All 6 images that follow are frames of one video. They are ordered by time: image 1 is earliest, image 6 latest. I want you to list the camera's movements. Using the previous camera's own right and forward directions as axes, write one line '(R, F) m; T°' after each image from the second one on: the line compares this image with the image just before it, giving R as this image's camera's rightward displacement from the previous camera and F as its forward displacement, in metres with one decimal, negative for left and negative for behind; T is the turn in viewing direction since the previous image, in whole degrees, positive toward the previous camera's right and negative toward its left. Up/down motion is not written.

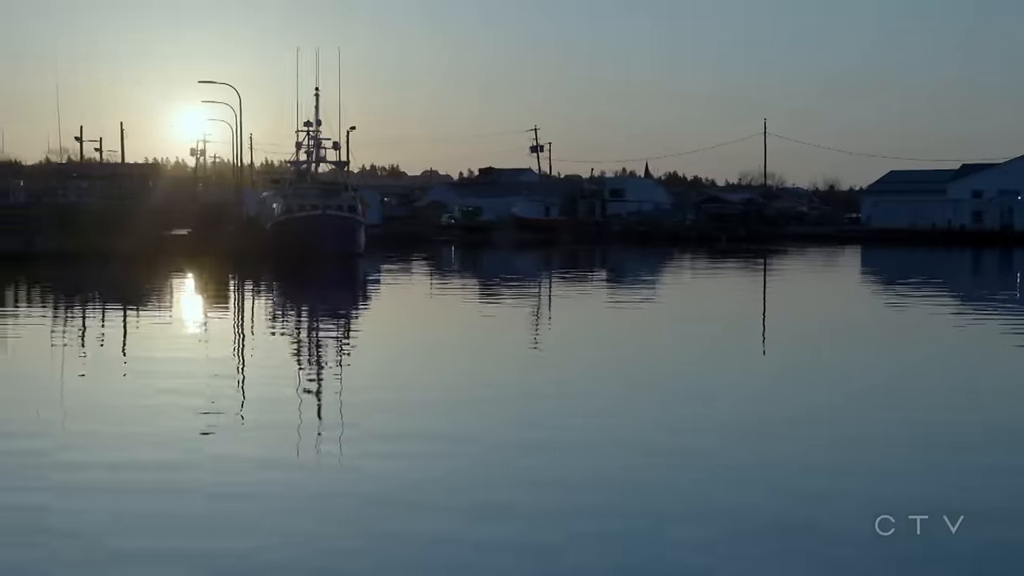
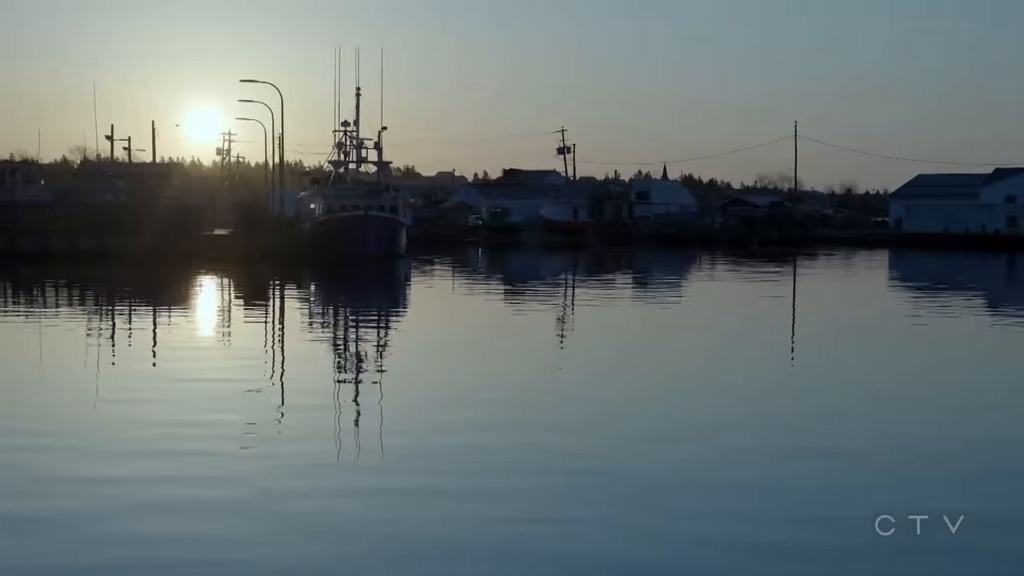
(-0.5, +0.2) m; -1°
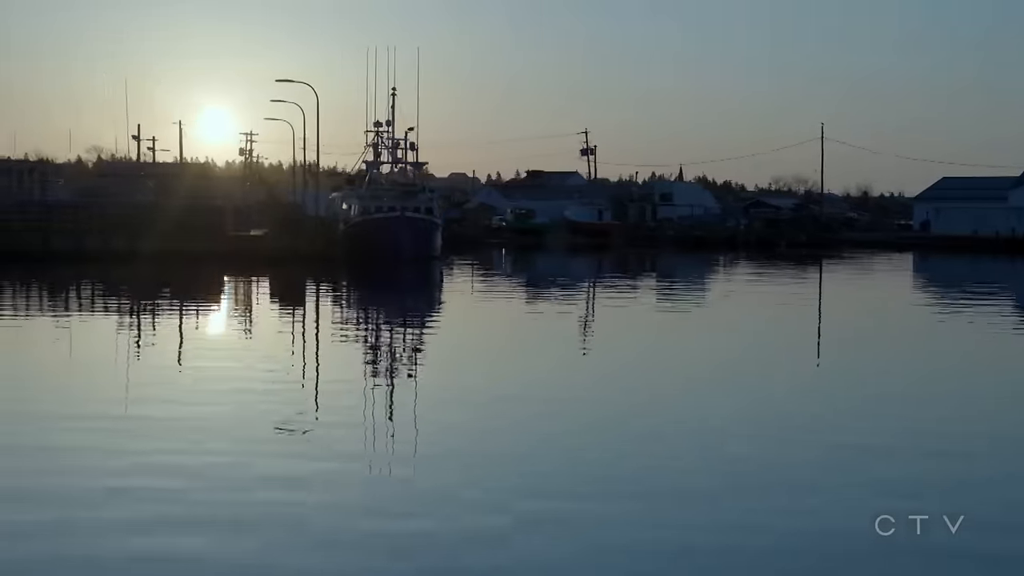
(-0.4, +0.2) m; -1°
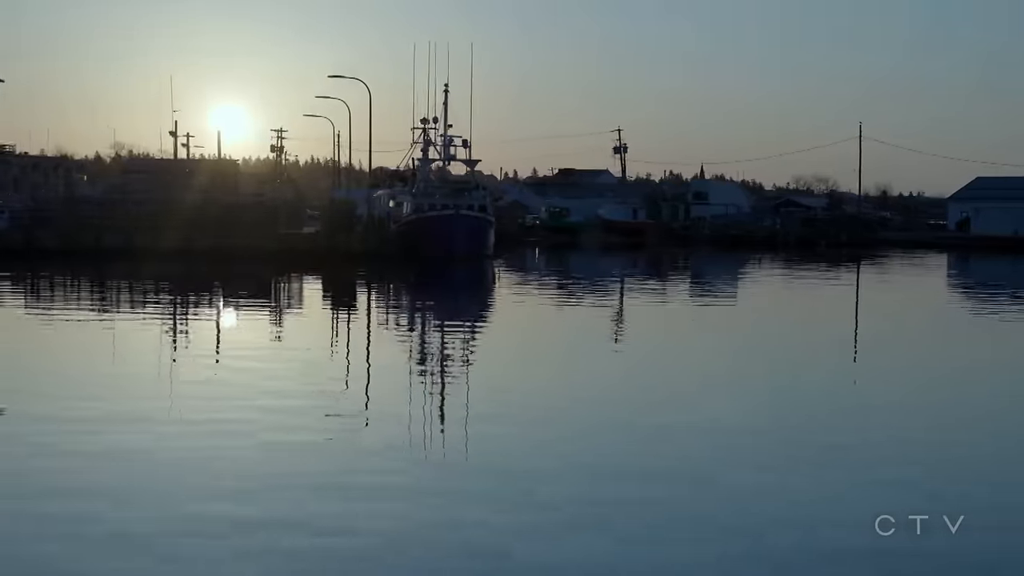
(-0.6, +0.3) m; -1°
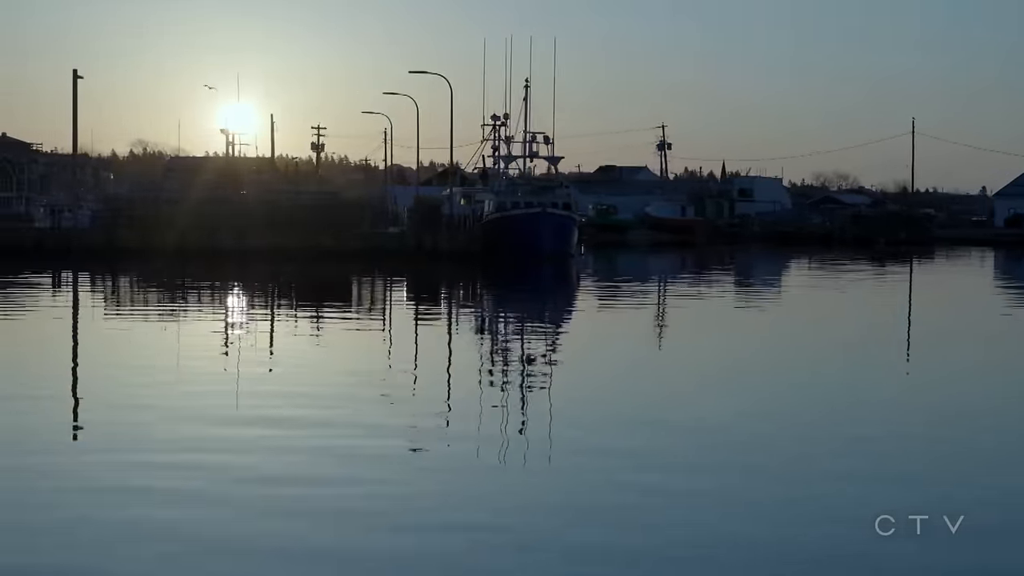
(+0.4, 0.0) m; -2°
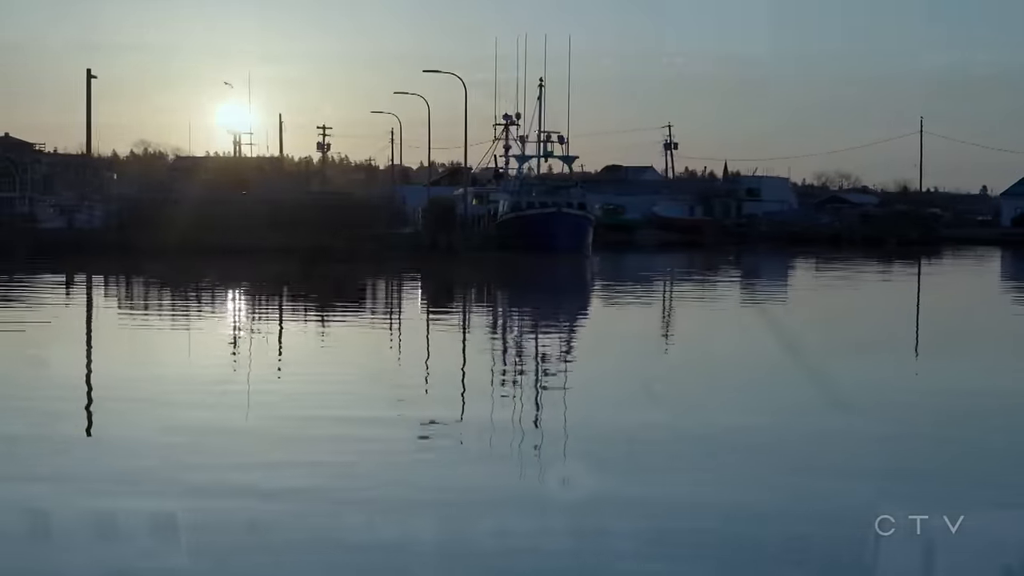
(-0.5, -0.2) m; 0°
